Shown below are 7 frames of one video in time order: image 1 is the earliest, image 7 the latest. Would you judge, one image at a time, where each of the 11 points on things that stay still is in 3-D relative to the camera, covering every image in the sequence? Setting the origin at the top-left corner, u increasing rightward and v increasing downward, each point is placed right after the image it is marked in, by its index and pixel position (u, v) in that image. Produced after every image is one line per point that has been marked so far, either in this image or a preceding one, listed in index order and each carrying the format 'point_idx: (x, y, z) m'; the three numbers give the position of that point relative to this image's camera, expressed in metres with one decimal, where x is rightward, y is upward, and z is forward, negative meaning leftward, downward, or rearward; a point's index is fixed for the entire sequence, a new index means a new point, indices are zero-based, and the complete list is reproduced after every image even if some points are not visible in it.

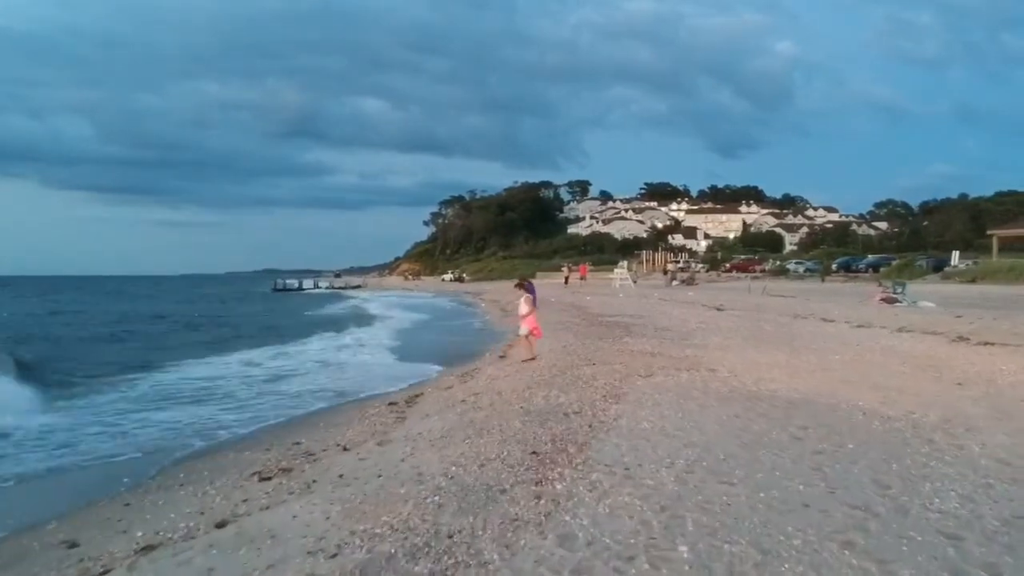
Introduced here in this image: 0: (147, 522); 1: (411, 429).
0: (-3.4, -2.2, +8.0) m
1: (-1.5, -2.0, +12.0) m
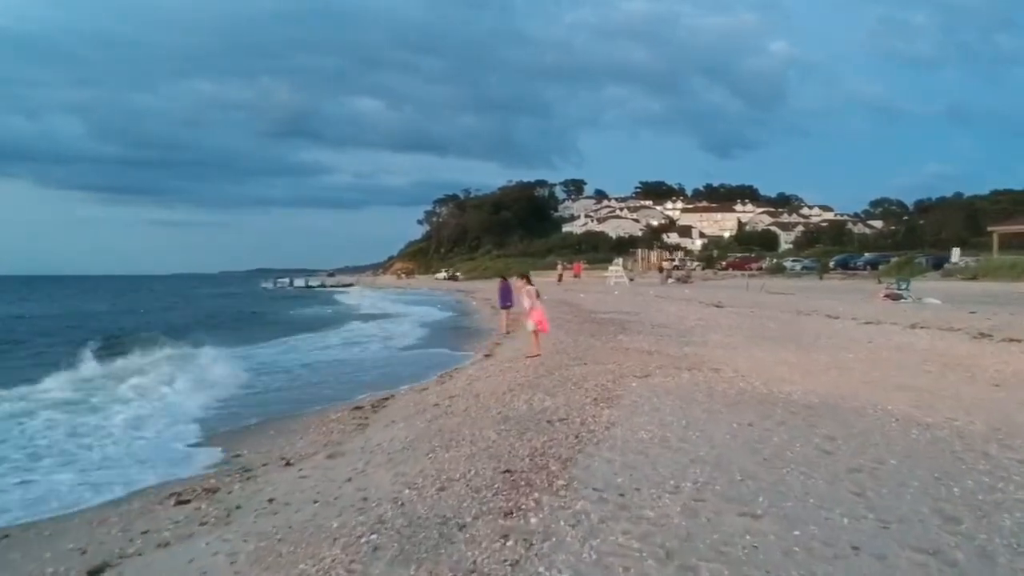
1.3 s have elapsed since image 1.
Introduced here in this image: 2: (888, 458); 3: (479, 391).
0: (-3.7, -2.1, +6.3) m
1: (-1.8, -1.9, +10.4) m
2: (+3.5, -1.6, +7.8) m
3: (-0.5, -1.6, +13.4) m
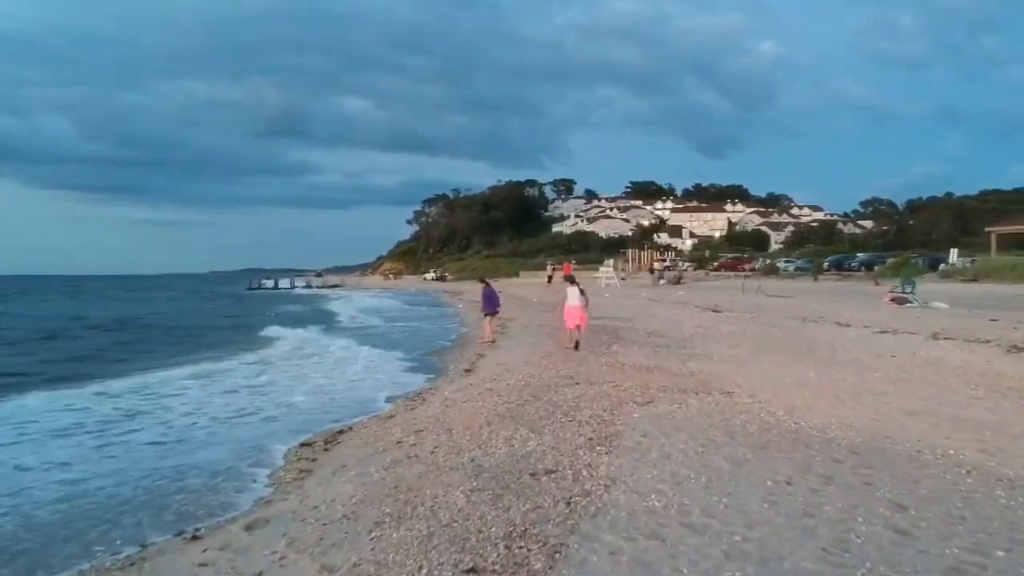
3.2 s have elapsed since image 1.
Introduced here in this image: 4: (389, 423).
0: (-3.9, -2.2, +4.2) m
1: (-2.0, -2.0, +8.3) m
2: (+3.3, -1.7, +5.8) m
3: (-0.8, -1.8, +11.3) m
4: (-1.8, -2.0, +12.2) m
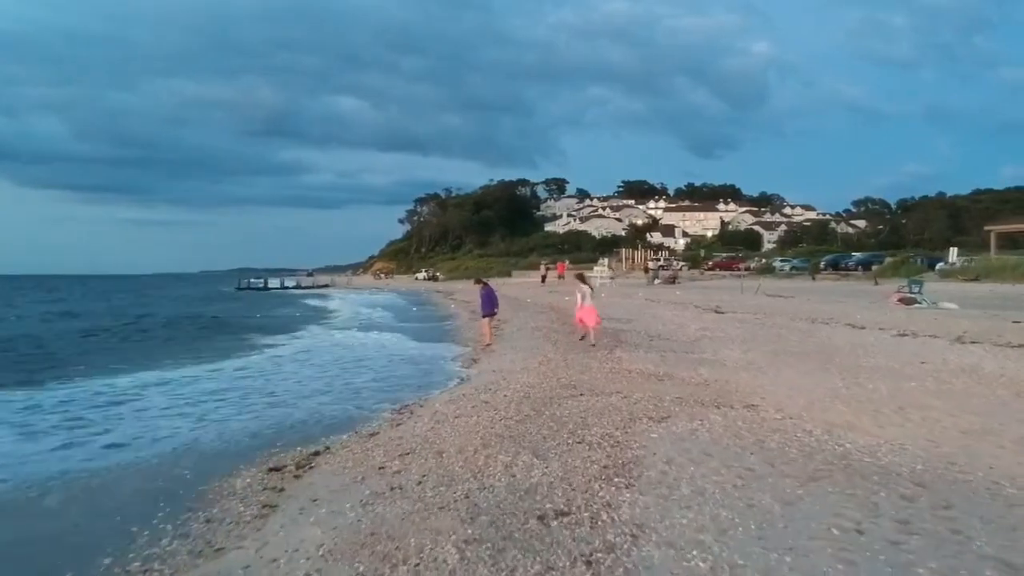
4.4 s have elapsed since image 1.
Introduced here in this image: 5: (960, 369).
0: (-3.9, -2.3, +2.7) m
1: (-2.0, -2.1, +6.8) m
2: (+3.3, -1.8, +4.3) m
3: (-0.8, -1.8, +9.8) m
4: (-1.8, -2.0, +10.8) m
5: (+8.0, -1.4, +15.1) m
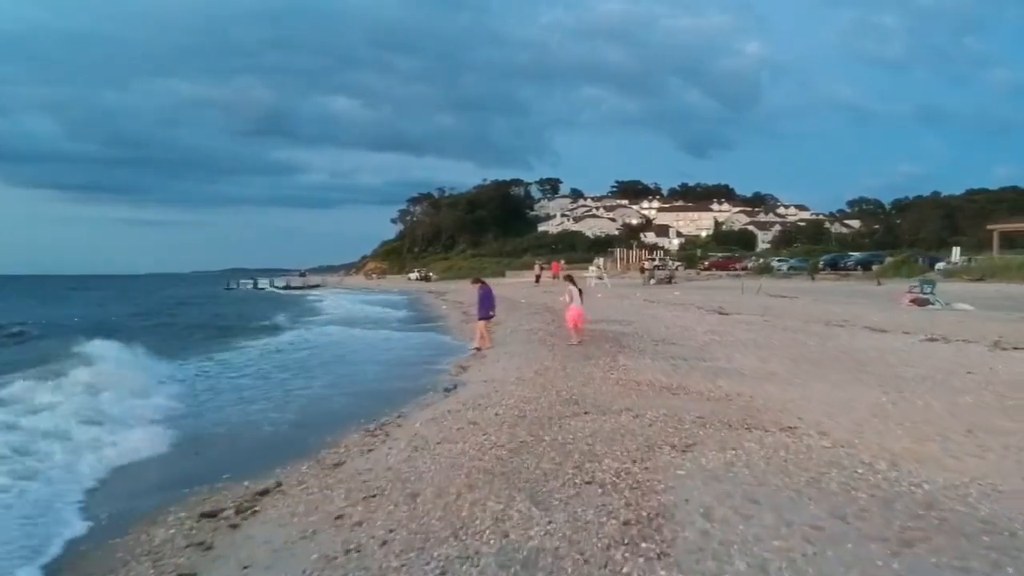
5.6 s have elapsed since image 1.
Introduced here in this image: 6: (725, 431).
0: (-3.9, -2.3, +0.7) m
1: (-2.0, -2.1, +4.8) m
2: (+3.3, -1.8, +2.4) m
3: (-0.9, -1.8, +7.9) m
4: (-1.9, -2.0, +8.8) m
5: (+7.9, -1.4, +13.3) m
6: (+2.5, -1.7, +10.0) m
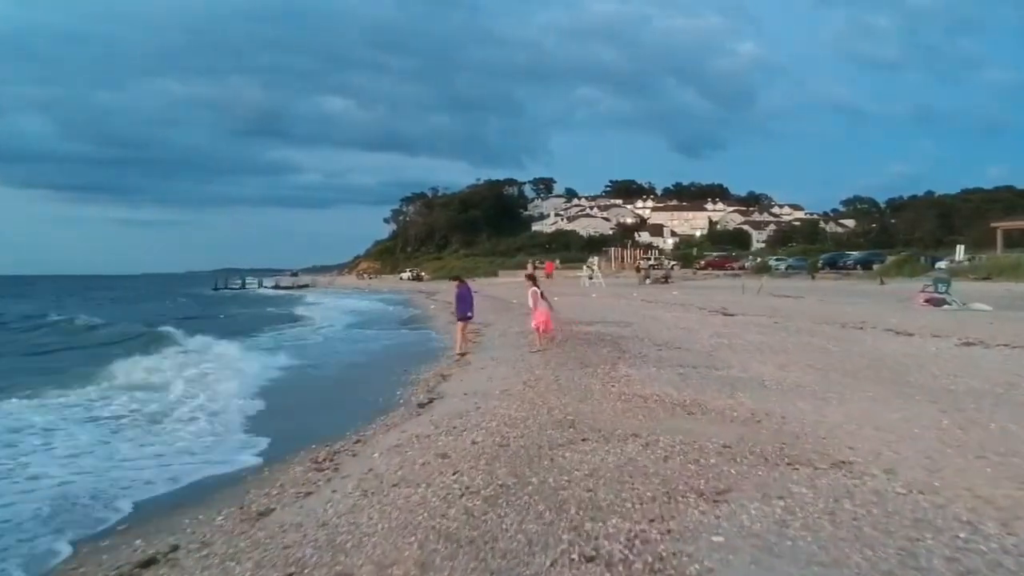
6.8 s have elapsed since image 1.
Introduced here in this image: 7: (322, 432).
0: (-4.0, -2.2, -1.5) m
1: (-2.2, -2.0, +2.6) m
2: (+3.1, -1.7, +0.3) m
3: (-1.0, -1.8, +5.7) m
4: (-2.1, -1.9, +6.6) m
5: (+7.7, -1.4, +11.1) m
6: (+2.3, -1.7, +7.8) m
7: (-2.8, -2.2, +13.0) m
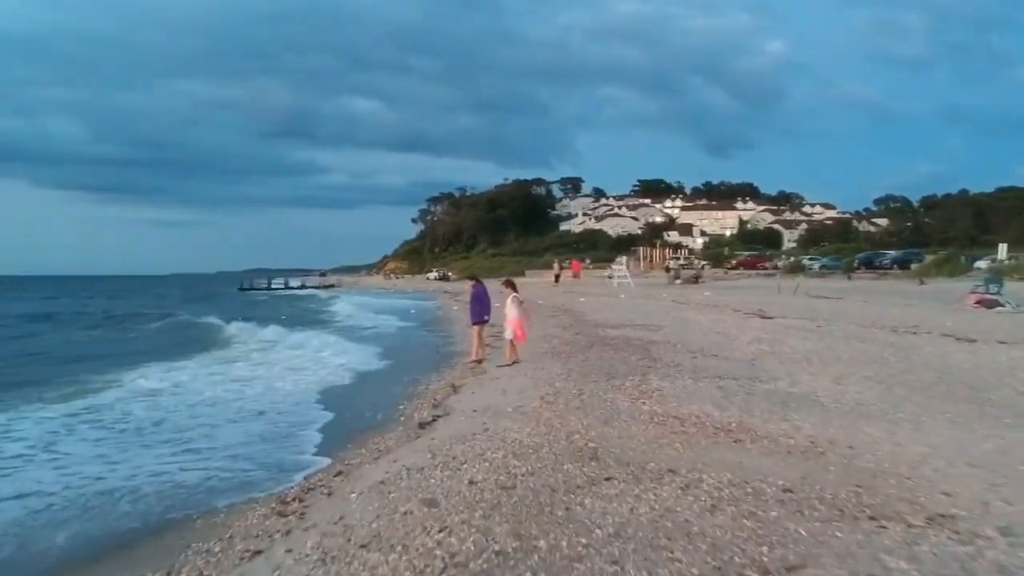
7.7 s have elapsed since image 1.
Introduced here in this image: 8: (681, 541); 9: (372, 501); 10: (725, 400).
0: (-4.3, -2.3, -3.1) m
1: (-2.4, -2.1, +0.9) m
2: (+2.9, -1.8, -1.6) m
3: (-1.1, -1.8, +4.0) m
4: (-2.1, -2.0, +4.9) m
5: (+7.8, -1.4, +9.1) m
6: (+2.3, -1.7, +6.0) m
7: (-2.6, -2.2, +11.4) m
8: (+1.2, -1.7, +5.7) m
9: (-1.2, -1.8, +7.3) m
10: (+3.0, -1.6, +11.8) m
